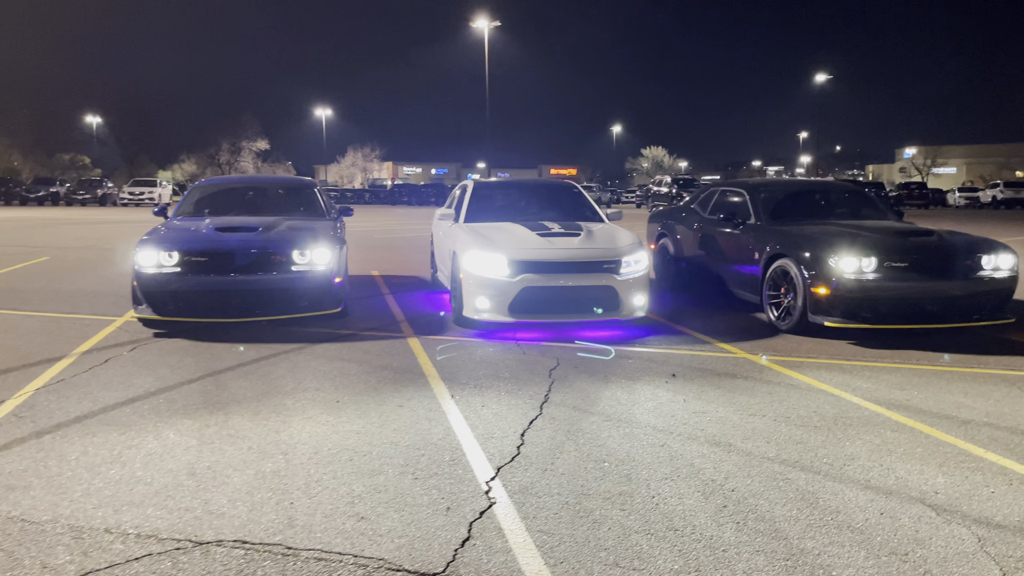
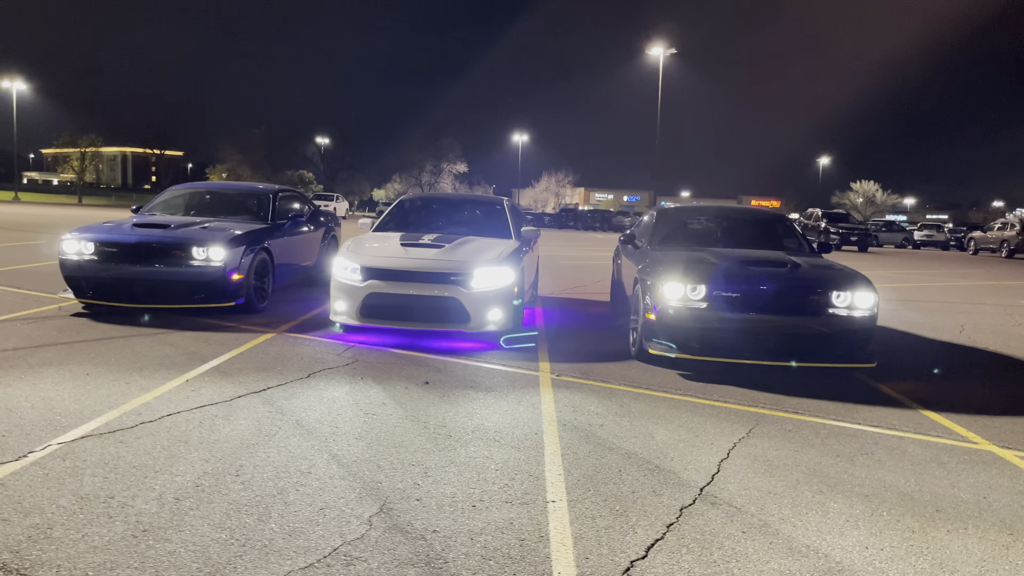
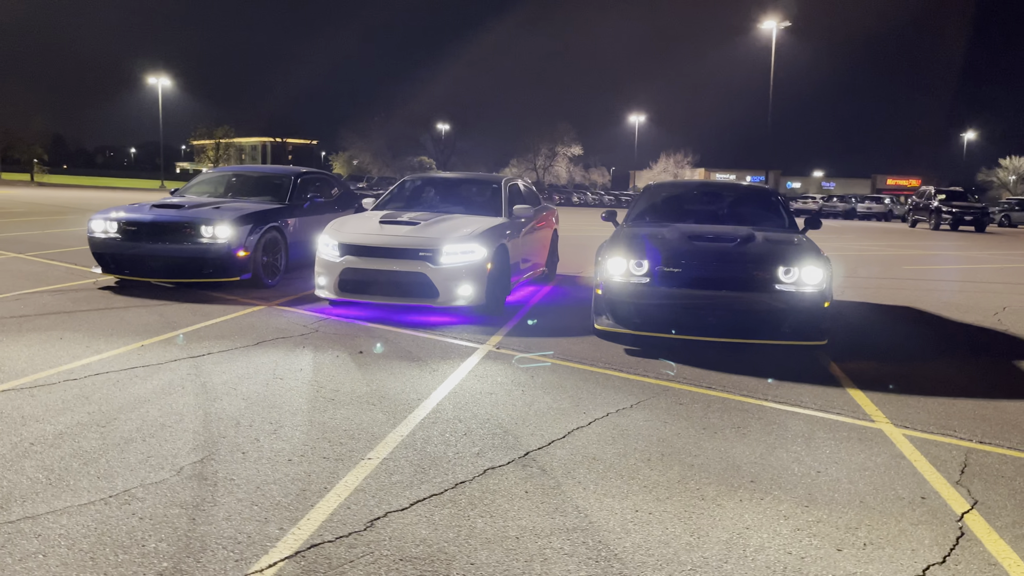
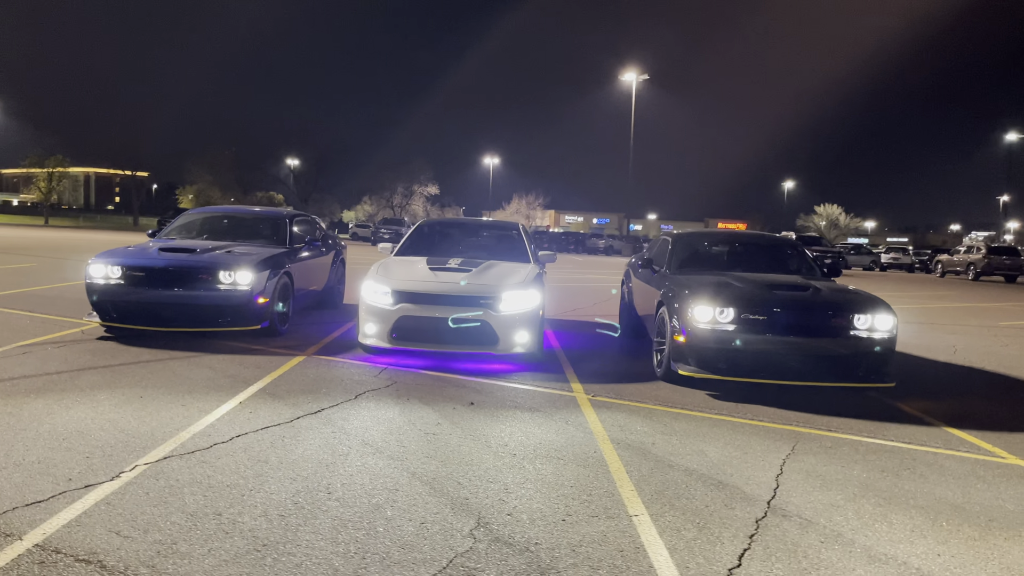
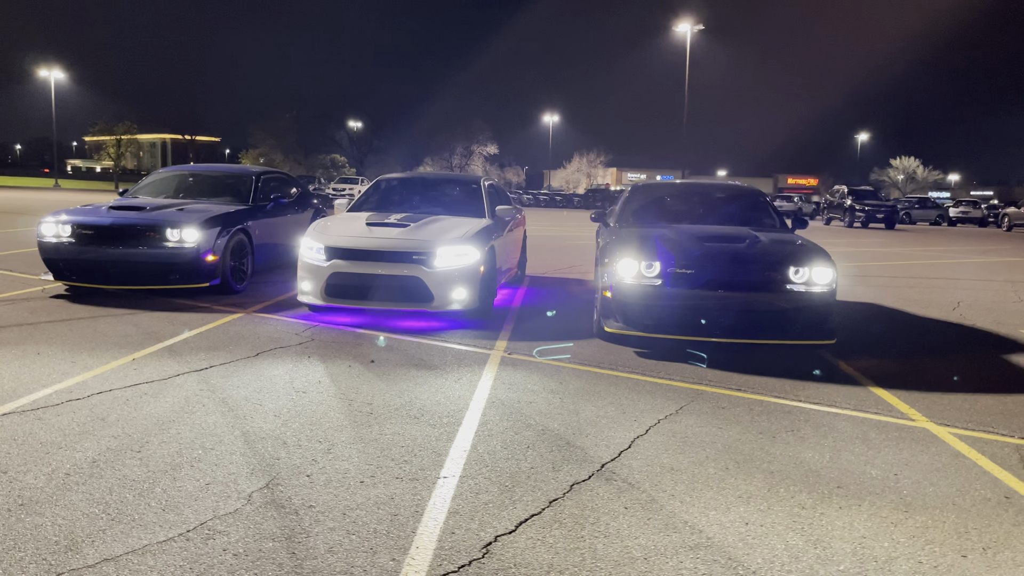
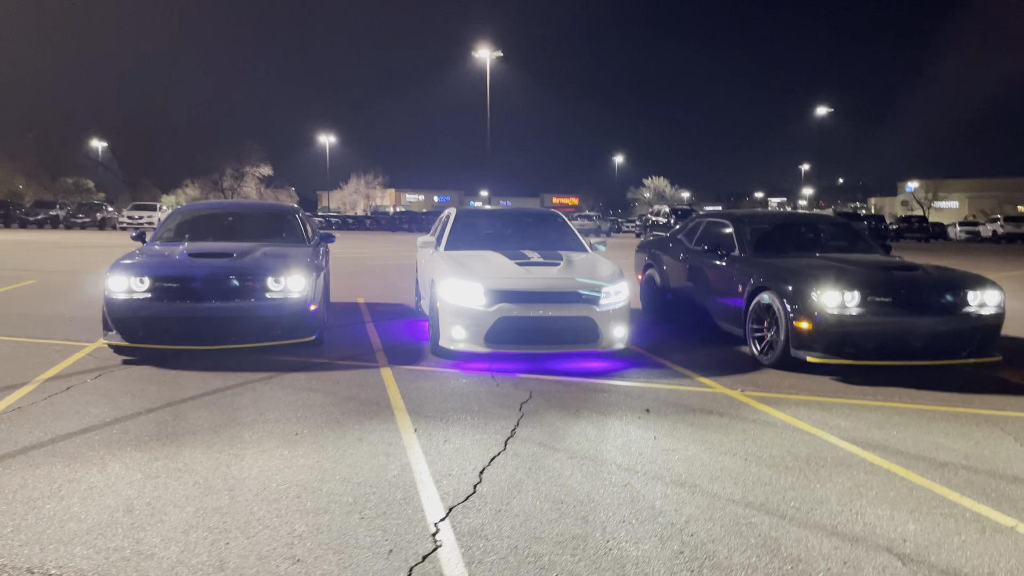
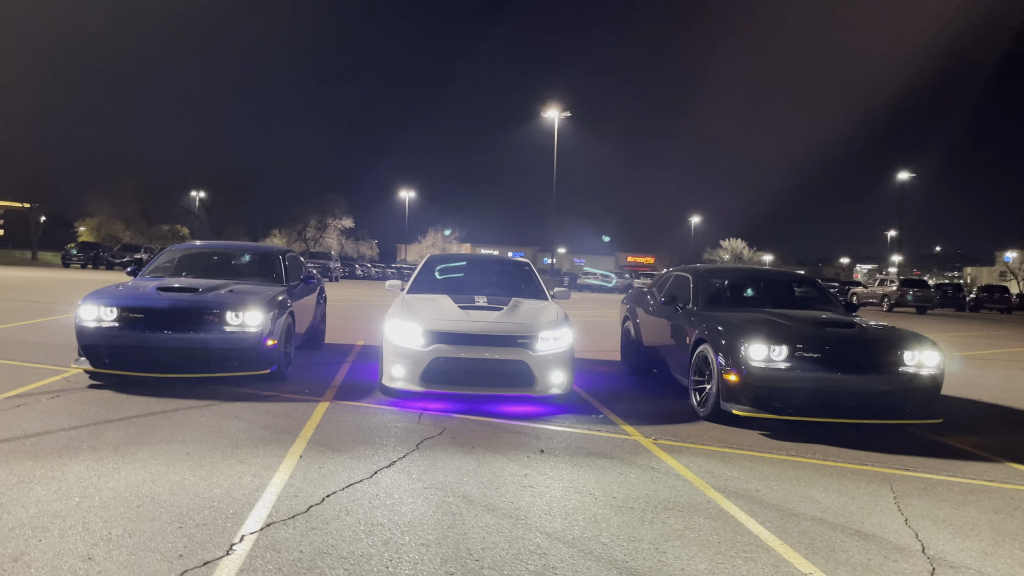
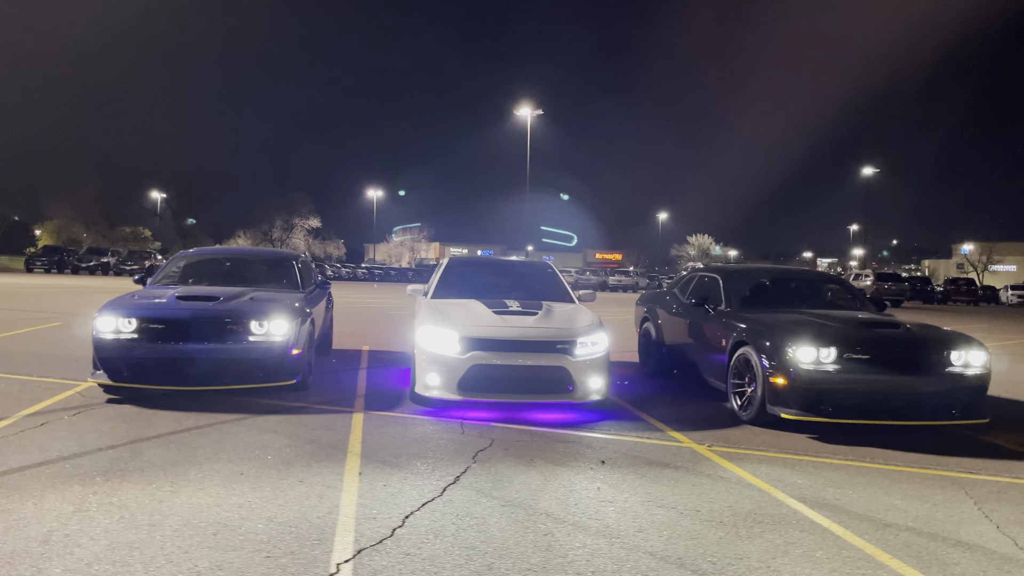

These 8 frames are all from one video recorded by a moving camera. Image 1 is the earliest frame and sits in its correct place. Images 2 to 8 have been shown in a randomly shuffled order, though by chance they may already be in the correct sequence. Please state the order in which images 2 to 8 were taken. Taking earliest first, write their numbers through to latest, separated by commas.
6, 8, 7, 4, 2, 5, 3
